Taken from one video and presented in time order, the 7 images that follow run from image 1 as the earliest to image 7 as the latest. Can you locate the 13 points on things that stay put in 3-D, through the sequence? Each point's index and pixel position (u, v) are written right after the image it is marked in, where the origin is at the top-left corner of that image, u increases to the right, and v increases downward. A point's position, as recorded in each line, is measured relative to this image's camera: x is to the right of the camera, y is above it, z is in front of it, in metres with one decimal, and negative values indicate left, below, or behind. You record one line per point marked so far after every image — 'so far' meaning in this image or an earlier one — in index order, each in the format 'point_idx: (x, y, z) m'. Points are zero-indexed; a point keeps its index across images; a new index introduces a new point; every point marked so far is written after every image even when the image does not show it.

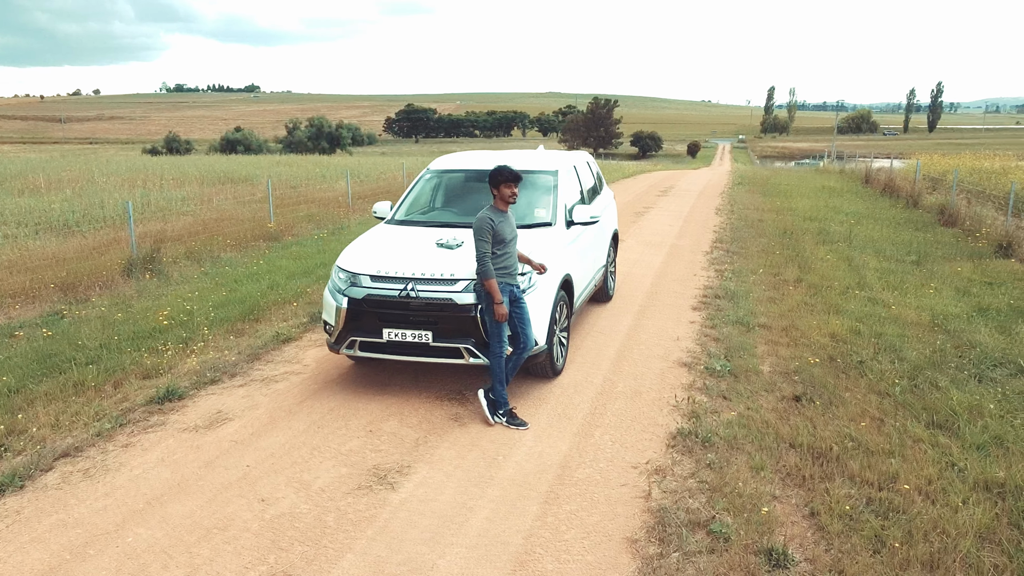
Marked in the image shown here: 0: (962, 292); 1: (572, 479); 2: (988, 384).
0: (+4.4, 0.0, +8.0) m
1: (+0.3, -1.0, +4.1) m
2: (+3.2, -0.6, +5.5) m
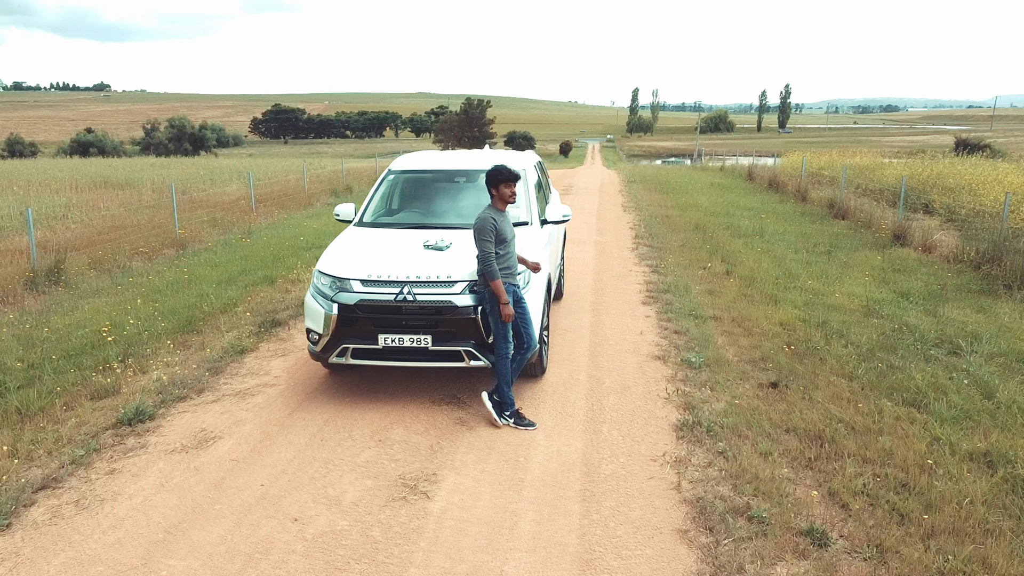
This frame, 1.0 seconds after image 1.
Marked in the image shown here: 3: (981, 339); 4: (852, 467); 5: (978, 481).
0: (+3.9, +0.1, +8.6) m
1: (+0.5, -0.9, +4.1) m
2: (+3.1, -0.5, +5.9) m
3: (+3.7, -0.4, +6.4) m
4: (+1.8, -0.9, +4.3) m
5: (+2.3, -1.0, +4.1) m
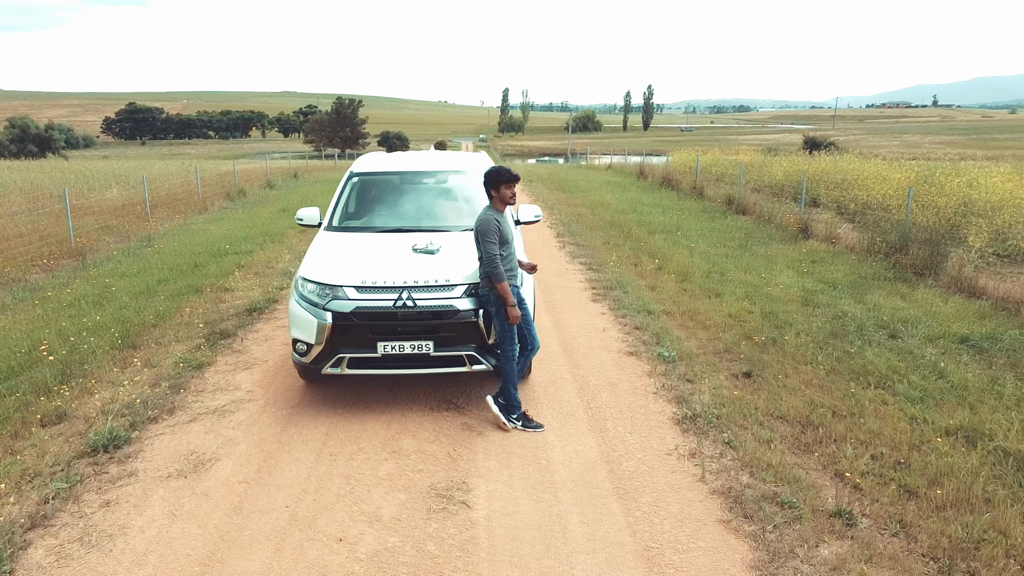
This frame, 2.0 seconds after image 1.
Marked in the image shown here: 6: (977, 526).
0: (+3.3, +0.2, +9.1) m
1: (+0.6, -0.9, +4.2) m
2: (+2.9, -0.5, +6.4) m
3: (+3.4, -0.3, +6.9) m
4: (+1.9, -0.9, +4.5) m
5: (+2.4, -0.9, +4.4) m
6: (+2.1, -1.1, +3.7) m
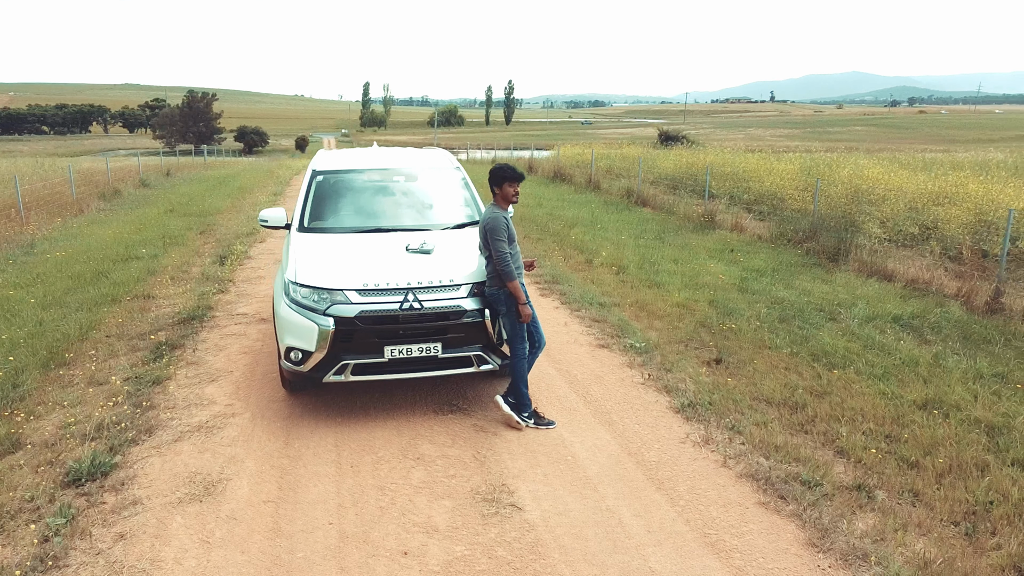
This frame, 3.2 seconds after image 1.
0: (+2.5, +0.3, +9.6) m
1: (+0.7, -0.9, +4.2) m
2: (+2.6, -0.3, +6.8) m
3: (+3.1, -0.2, +7.4) m
4: (+1.9, -0.8, +4.8) m
5: (+2.5, -0.8, +4.8) m
6: (+2.3, -1.0, +4.0) m
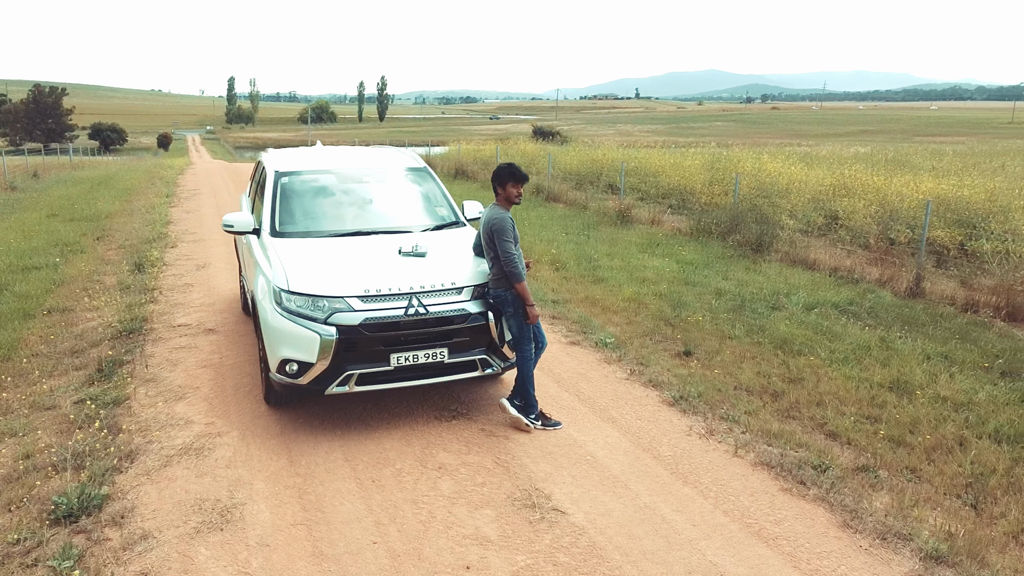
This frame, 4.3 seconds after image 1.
0: (+1.7, +0.4, +9.8) m
1: (+0.8, -0.9, +4.3) m
2: (+2.3, -0.3, +7.1) m
3: (+2.6, -0.1, +7.8) m
4: (+1.9, -0.8, +5.1) m
5: (+2.5, -0.7, +5.1) m
6: (+2.4, -0.9, +4.3) m
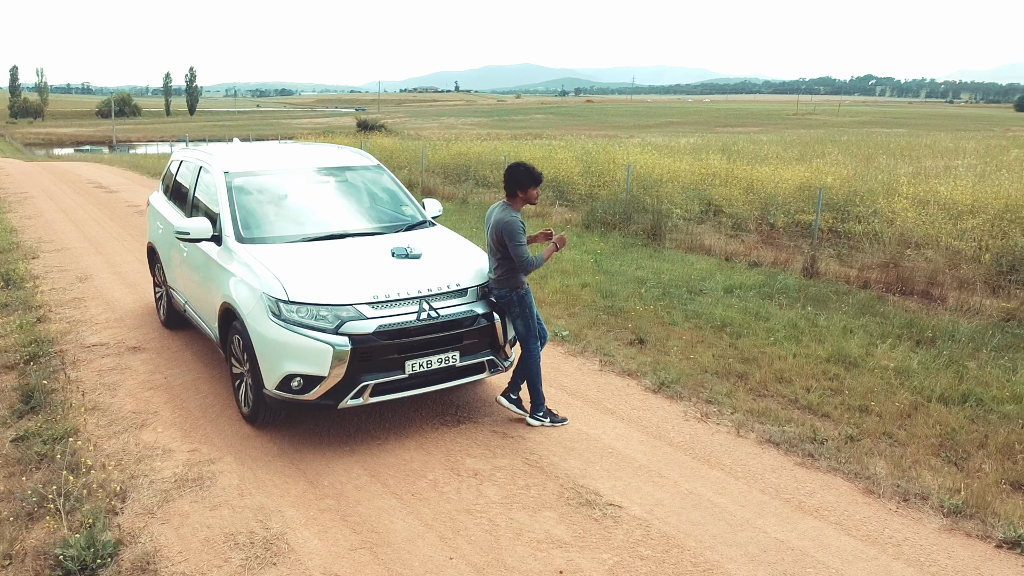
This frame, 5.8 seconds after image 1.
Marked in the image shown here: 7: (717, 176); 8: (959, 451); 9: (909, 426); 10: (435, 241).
0: (+0.6, +0.5, +10.0) m
1: (+0.9, -0.8, +4.4) m
2: (+1.8, -0.1, +7.5) m
3: (+1.9, +0.1, +8.2) m
4: (+1.8, -0.7, +5.4) m
5: (+2.4, -0.6, +5.6) m
6: (+2.5, -0.8, +4.8) m
7: (+3.3, +1.8, +13.1) m
8: (+2.5, -0.9, +4.5) m
9: (+2.3, -0.8, +4.8) m
10: (-0.5, +0.3, +4.9) m
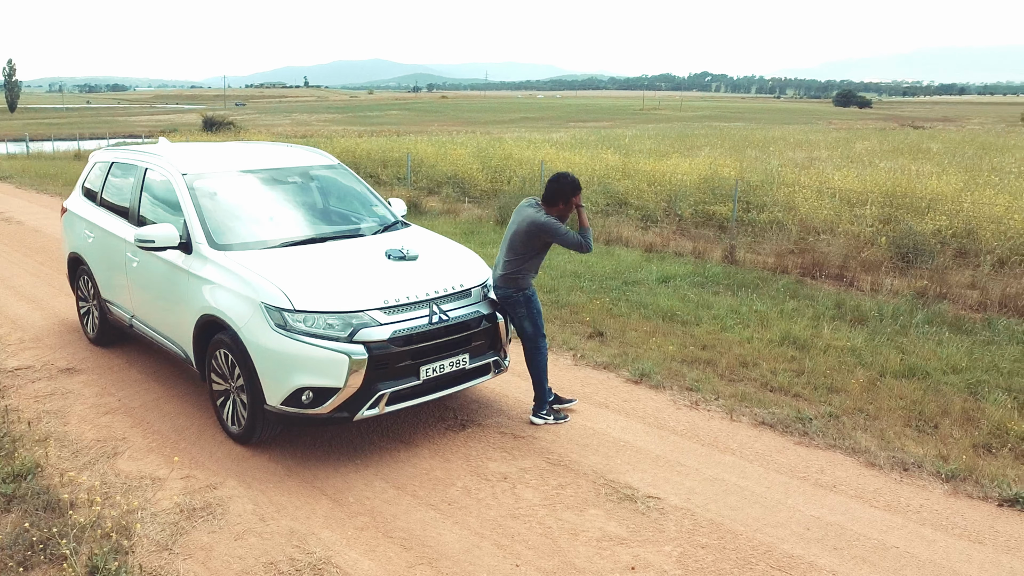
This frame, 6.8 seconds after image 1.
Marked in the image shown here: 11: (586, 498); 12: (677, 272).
0: (-0.4, +0.6, +10.0) m
1: (+1.0, -0.8, +4.5) m
2: (+1.2, 0.0, +7.7) m
3: (+1.3, +0.2, +8.4) m
4: (+1.7, -0.6, +5.7) m
5: (+2.2, -0.5, +5.9) m
6: (+2.4, -0.7, +5.2) m
7: (+1.7, +1.9, +13.5) m
8: (+2.5, -0.8, +4.9) m
9: (+2.3, -0.7, +5.1) m
10: (-0.5, +0.3, +4.8) m
11: (+0.3, -1.0, +3.7) m
12: (+1.7, +0.2, +8.4) m
